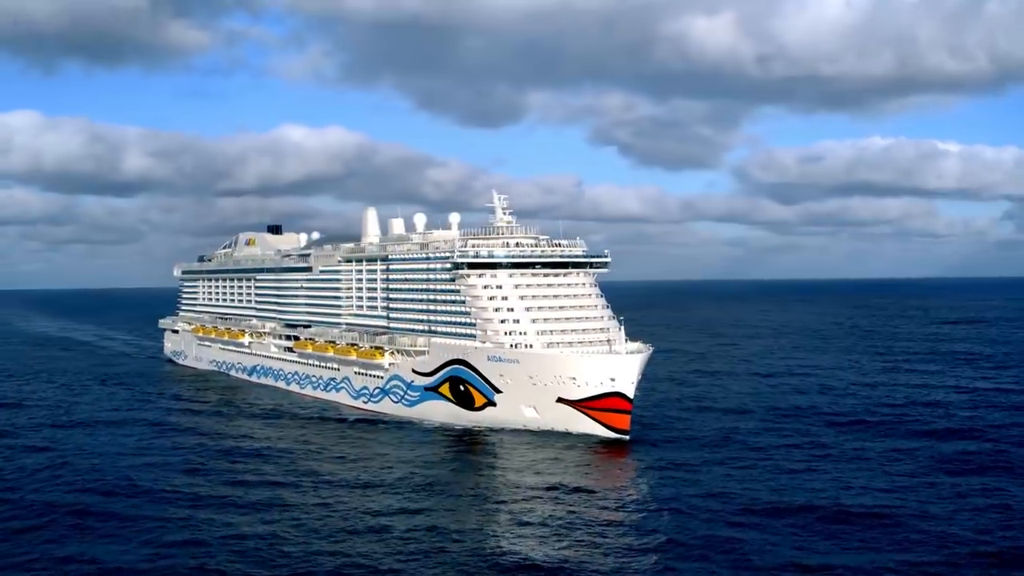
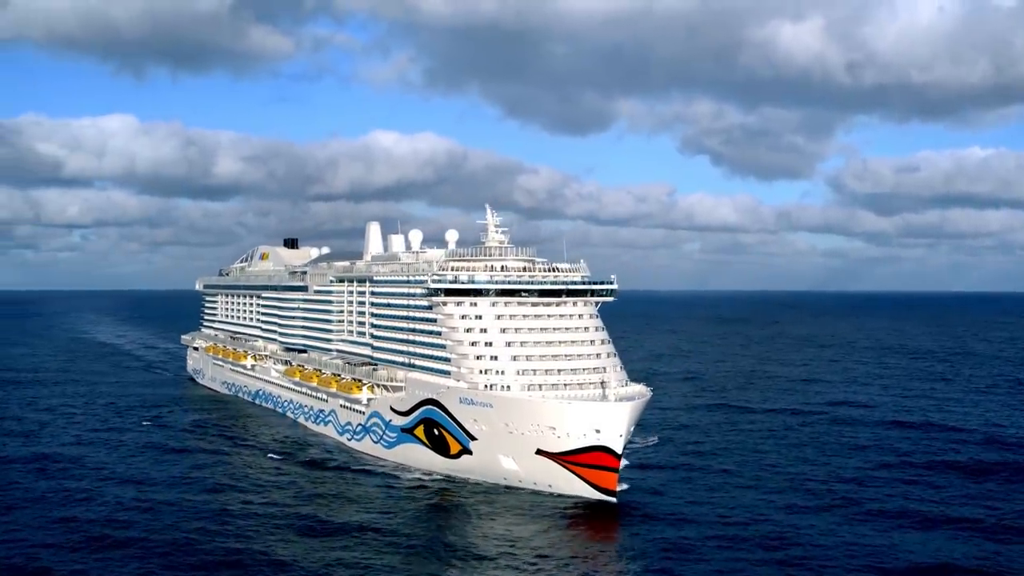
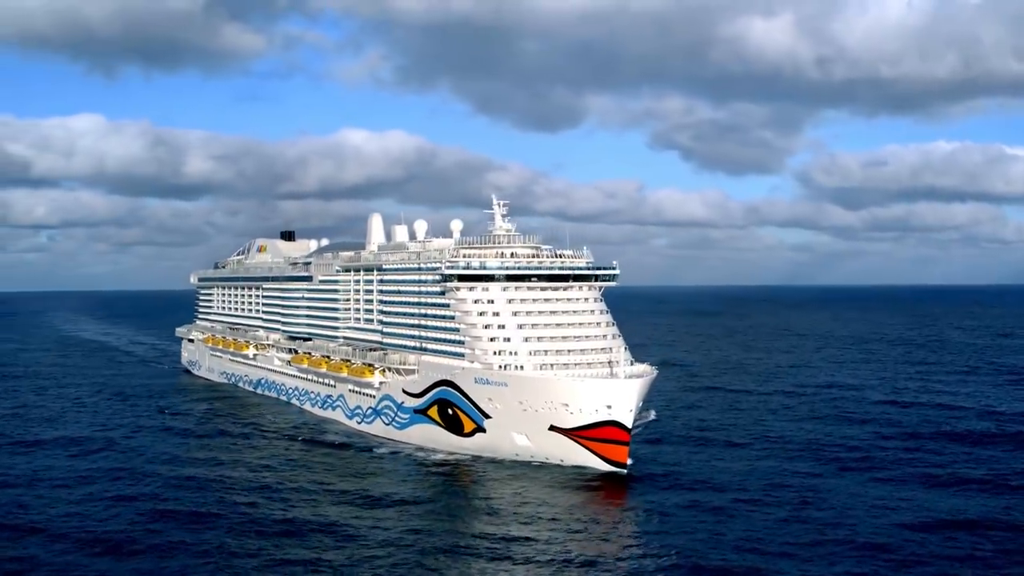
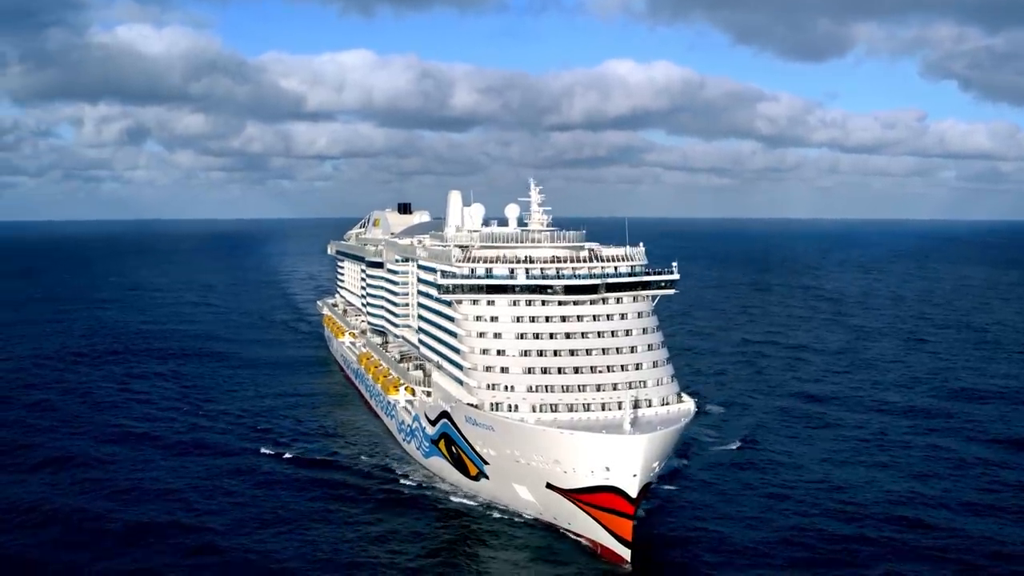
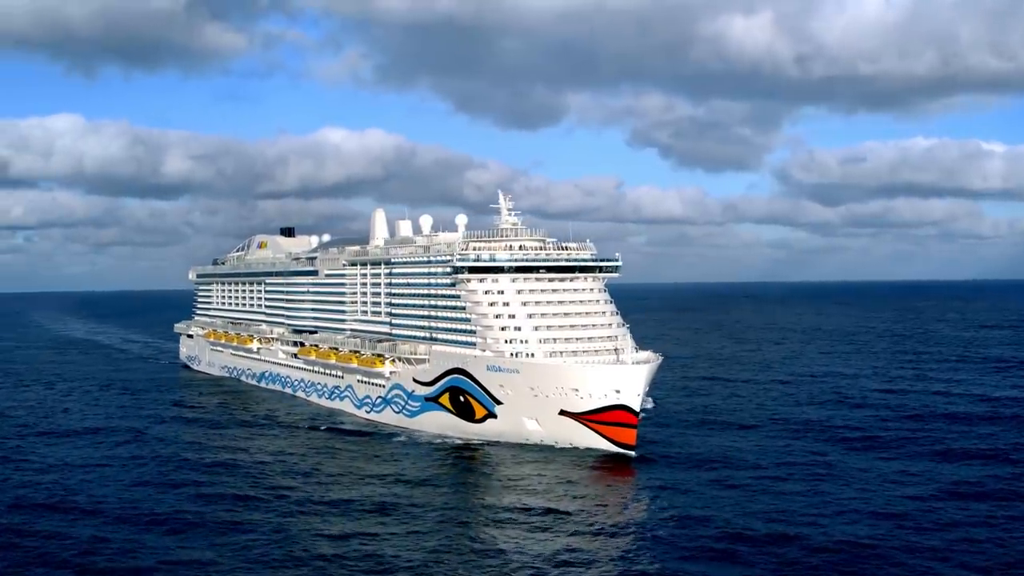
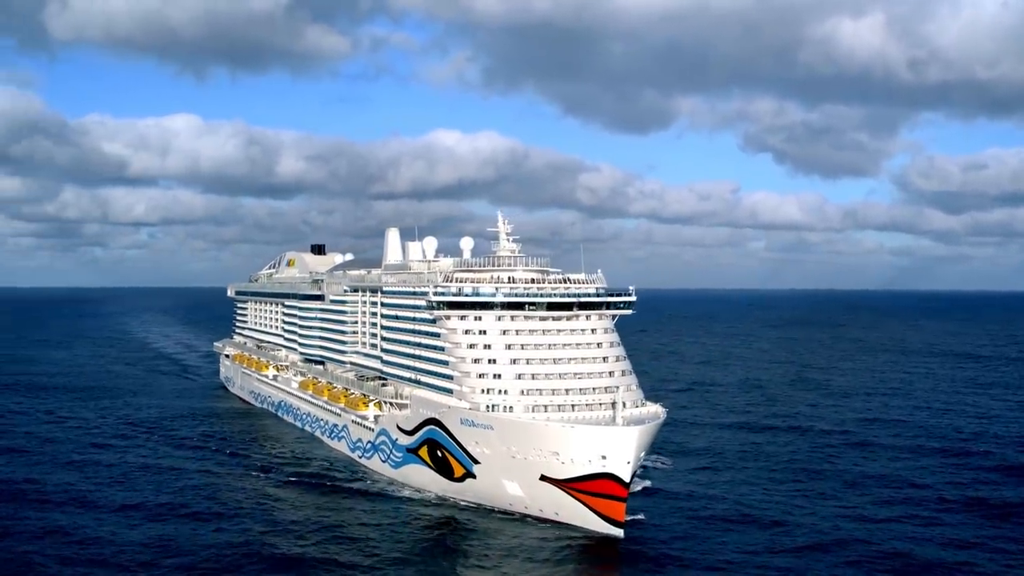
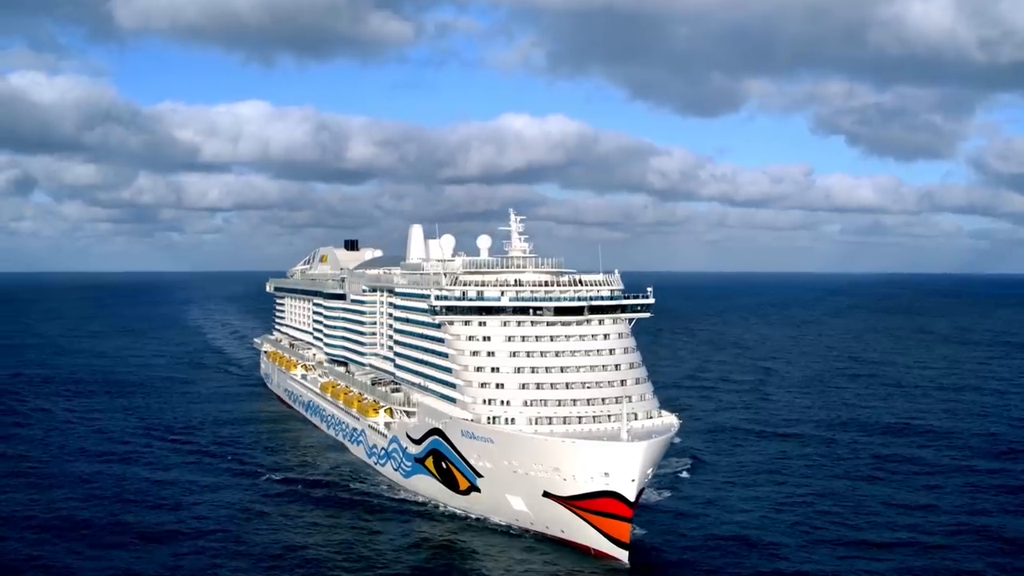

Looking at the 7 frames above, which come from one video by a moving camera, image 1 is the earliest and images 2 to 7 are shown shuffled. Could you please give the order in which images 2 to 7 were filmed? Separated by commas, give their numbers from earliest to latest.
5, 3, 2, 6, 7, 4
